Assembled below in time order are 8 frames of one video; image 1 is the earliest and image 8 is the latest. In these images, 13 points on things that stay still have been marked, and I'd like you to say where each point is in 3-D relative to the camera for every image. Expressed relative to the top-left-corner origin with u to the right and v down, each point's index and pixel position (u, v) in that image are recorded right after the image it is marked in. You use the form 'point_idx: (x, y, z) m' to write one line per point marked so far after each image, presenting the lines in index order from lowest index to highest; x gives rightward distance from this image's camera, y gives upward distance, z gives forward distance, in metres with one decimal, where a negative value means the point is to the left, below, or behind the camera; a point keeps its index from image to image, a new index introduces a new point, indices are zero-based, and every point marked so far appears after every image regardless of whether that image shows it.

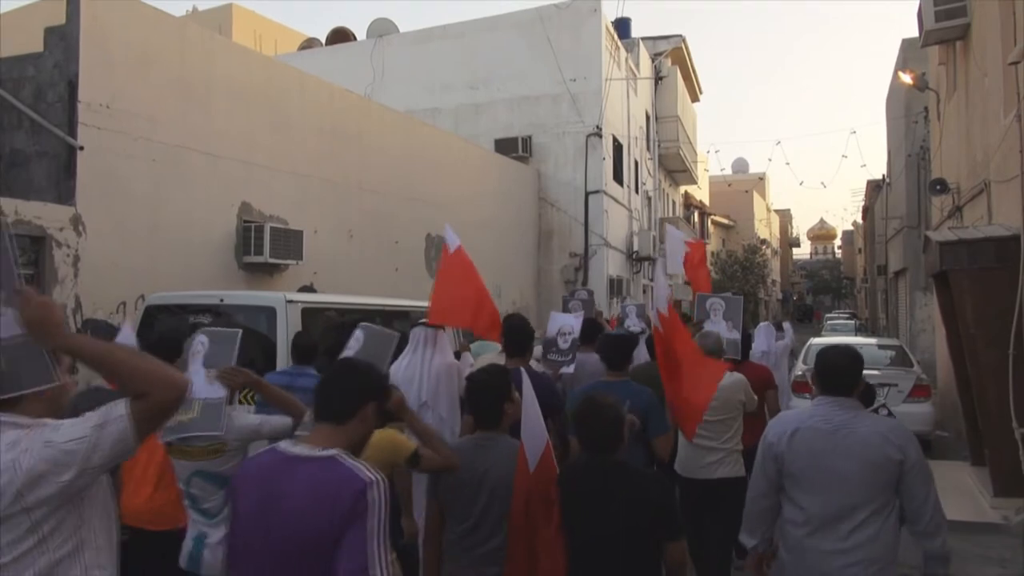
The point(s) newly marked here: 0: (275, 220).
0: (-3.0, +0.9, +11.1) m
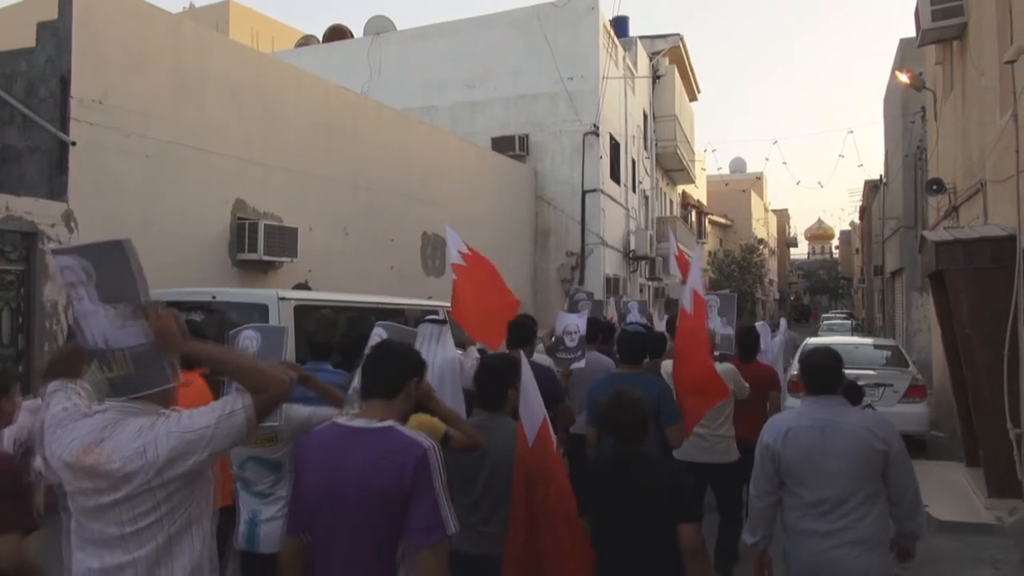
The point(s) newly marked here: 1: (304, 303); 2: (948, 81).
0: (-3.0, +0.9, +11.0) m
1: (-1.8, -0.1, +7.5) m
2: (+6.1, +2.9, +12.2) m
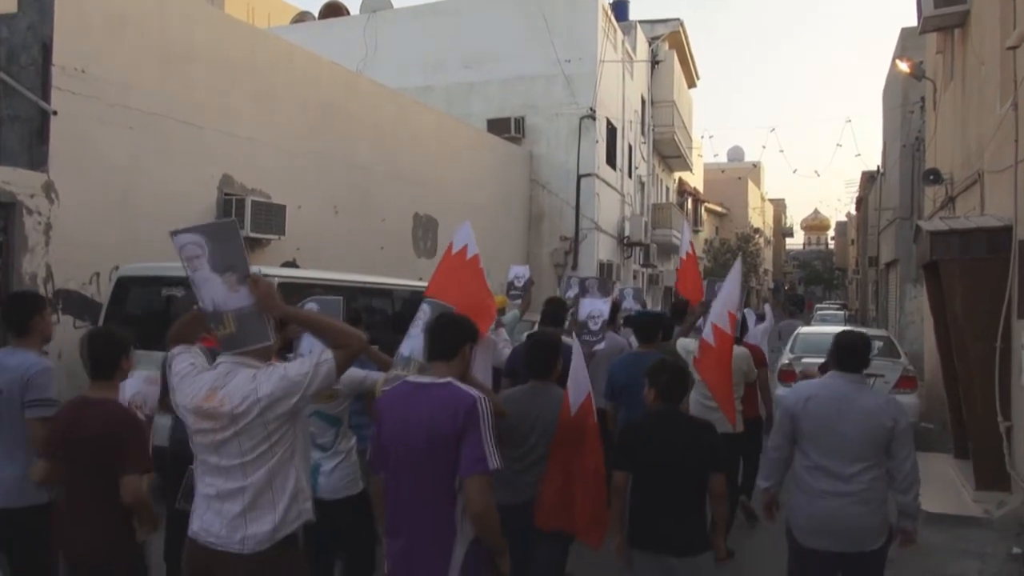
0: (-3.1, +1.2, +10.9) m
1: (-1.9, +0.1, +7.3) m
2: (+6.0, +3.0, +12.1) m
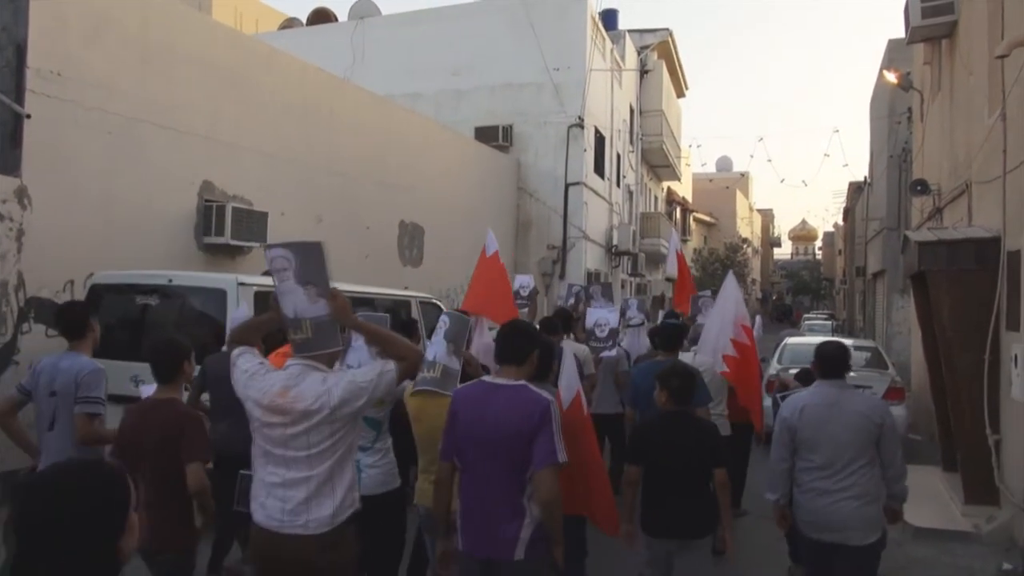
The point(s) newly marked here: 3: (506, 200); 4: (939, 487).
0: (-3.3, +1.1, +10.7) m
1: (-2.0, 0.0, +7.2) m
2: (+5.8, +2.8, +12.1) m
3: (-0.2, +2.0, +19.7) m
4: (+4.3, -2.0, +8.9) m
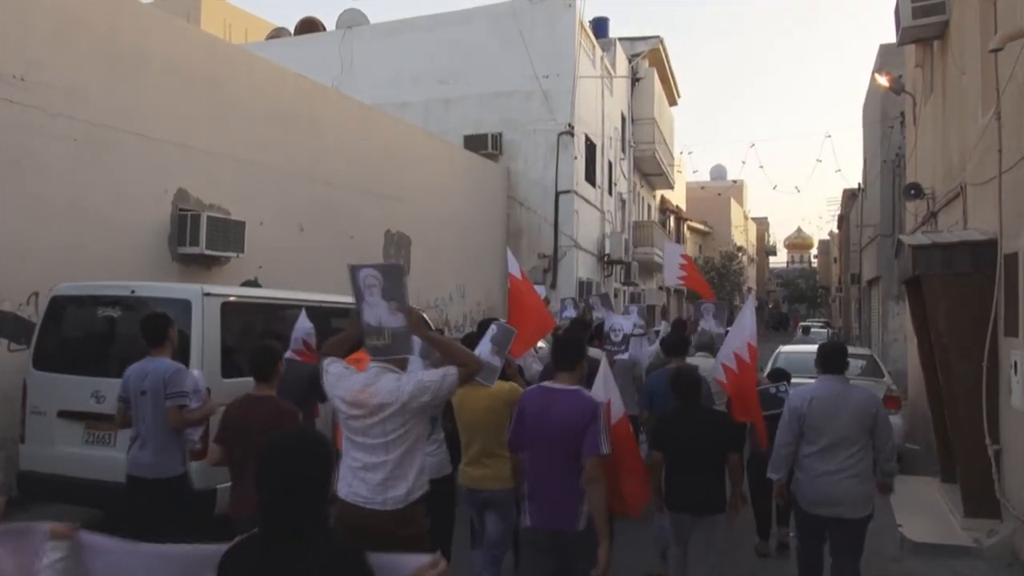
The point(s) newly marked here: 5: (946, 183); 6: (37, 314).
0: (-3.5, +0.9, +10.4) m
1: (-2.2, -0.1, +6.9) m
2: (+5.6, +2.8, +11.8) m
3: (-0.4, +1.8, +19.5) m
4: (+4.2, -2.1, +8.6) m
5: (+5.2, +1.3, +10.5) m
6: (-4.3, -0.3, +8.1) m
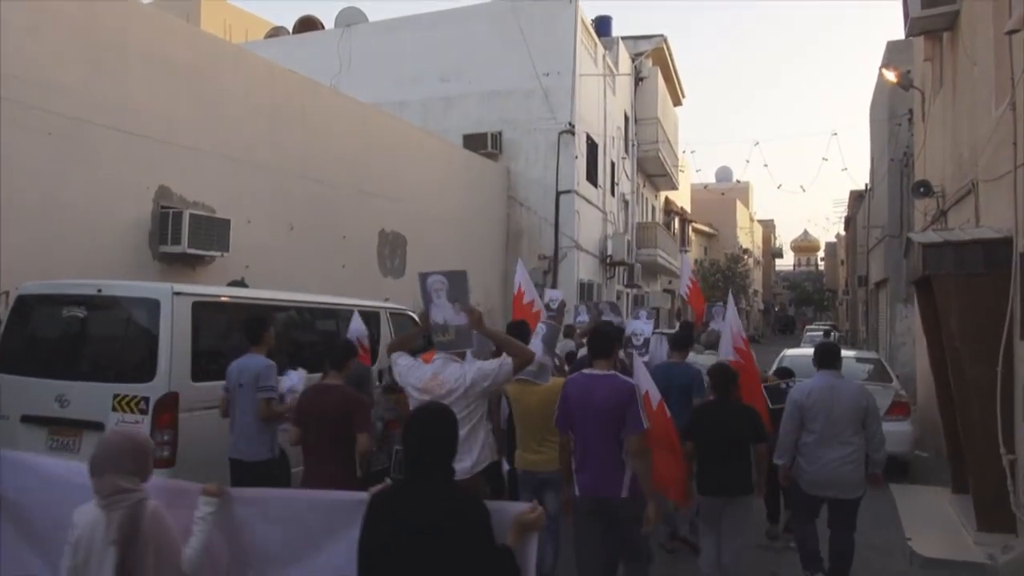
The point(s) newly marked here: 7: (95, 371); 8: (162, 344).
0: (-3.6, +0.9, +10.1) m
1: (-2.3, -0.1, +6.6) m
2: (+5.5, +2.7, +11.5) m
3: (-0.4, +1.7, +19.1) m
4: (+4.1, -2.1, +8.2) m
5: (+5.1, +1.2, +10.1) m
6: (-4.4, -0.2, +7.8) m
7: (-3.0, -0.6, +6.3) m
8: (-2.4, -0.4, +6.1) m
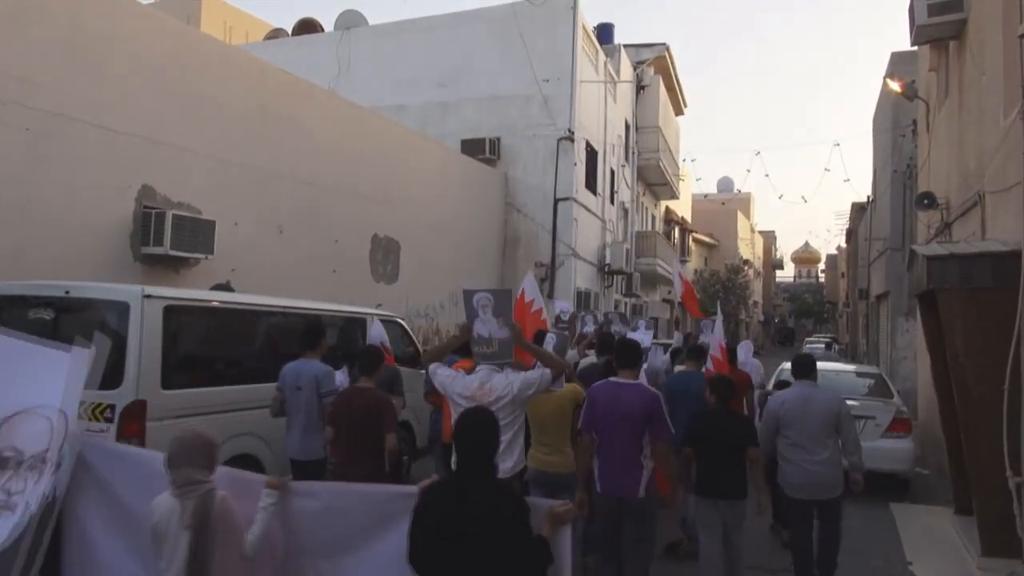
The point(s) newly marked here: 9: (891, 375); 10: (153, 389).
0: (-3.7, +0.9, +9.9) m
1: (-2.4, -0.1, +6.3) m
2: (+5.5, +2.6, +11.2) m
3: (-0.4, +1.6, +18.9) m
4: (+4.0, -2.2, +7.9) m
5: (+5.1, +1.1, +9.9) m
6: (-4.5, -0.3, +7.5) m
7: (-3.1, -0.6, +6.0) m
8: (-2.5, -0.4, +5.9) m
9: (+8.1, -1.8, +18.7) m
10: (-2.4, -0.7, +6.0) m
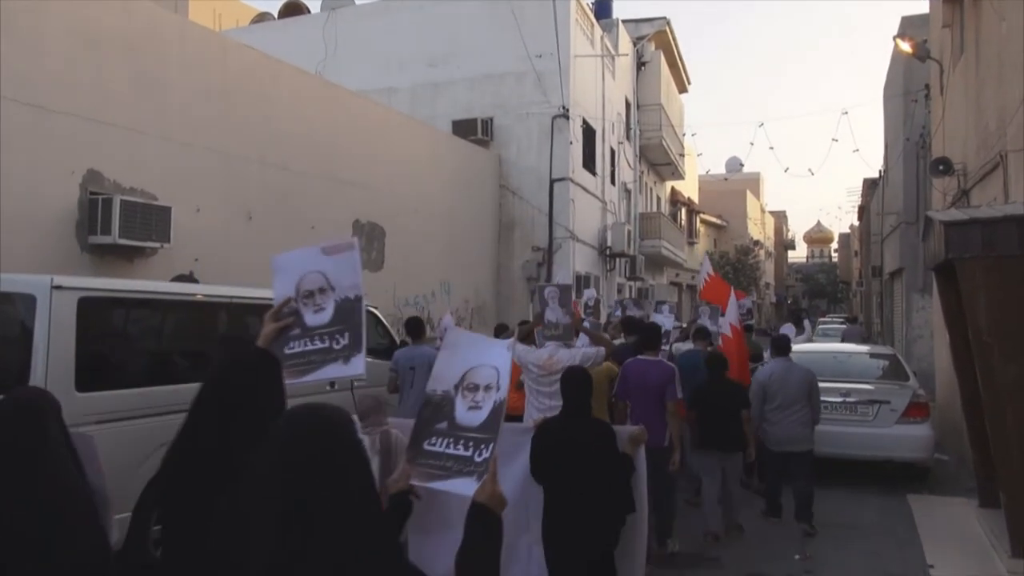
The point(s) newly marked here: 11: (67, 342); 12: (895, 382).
0: (-3.9, +1.0, +9.2) m
1: (-2.6, 0.0, +5.6) m
2: (+5.3, +2.9, +10.4) m
3: (-0.6, +1.9, +18.2) m
4: (+3.8, -2.0, +7.2) m
5: (+4.8, +1.4, +9.1) m
6: (-4.7, -0.2, +6.8) m
7: (-3.3, -0.6, +5.3) m
8: (-2.8, -0.3, +5.2) m
9: (+8.0, -1.3, +17.9) m
10: (-2.6, -0.6, +5.3) m
11: (-2.7, -0.3, +5.3) m
12: (+4.1, -1.0, +9.4) m
